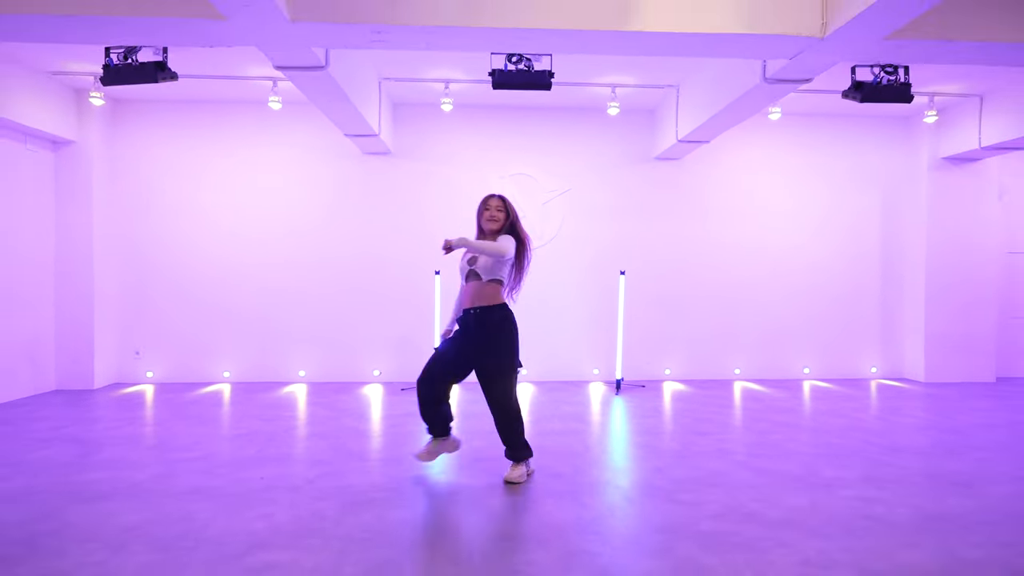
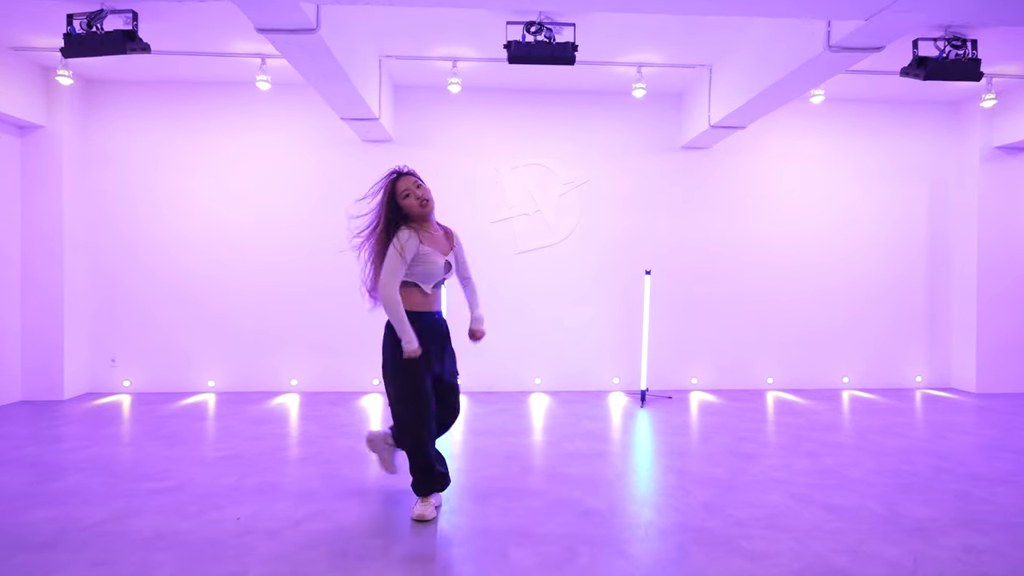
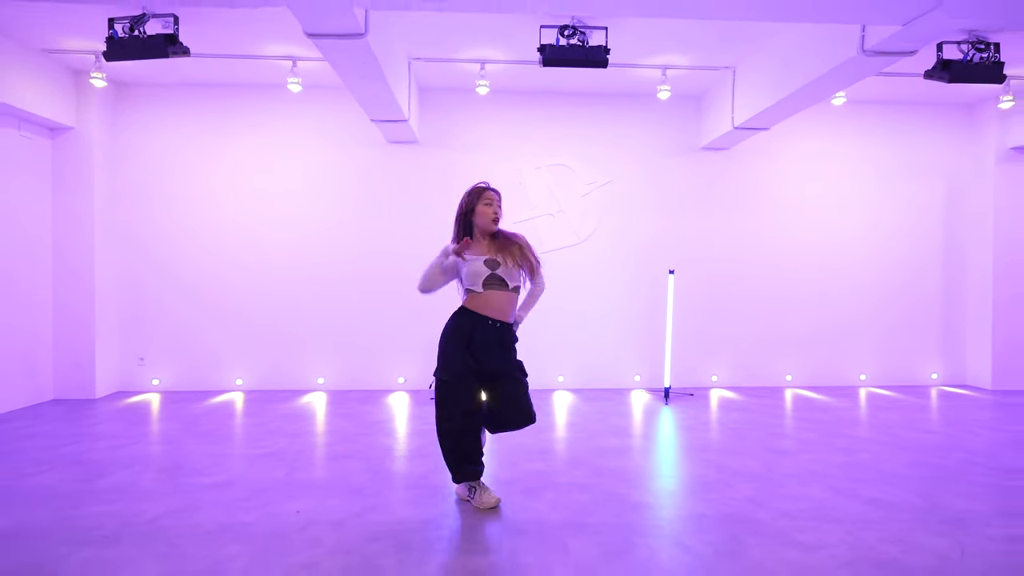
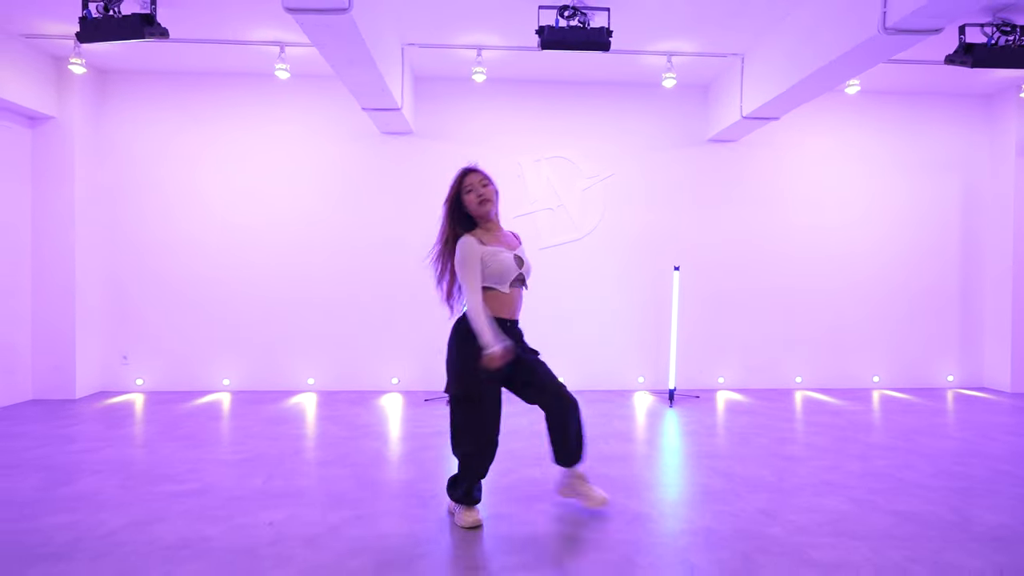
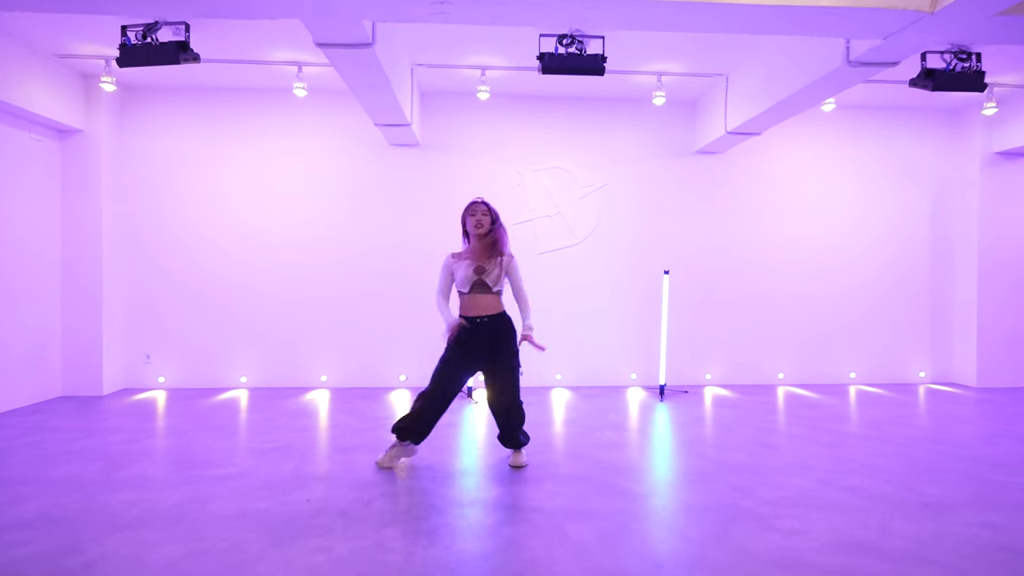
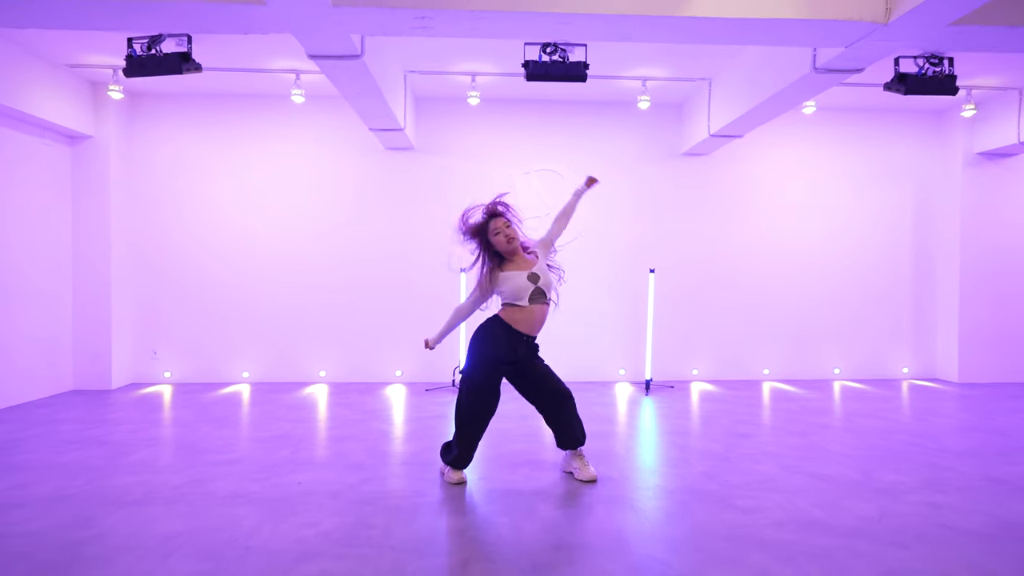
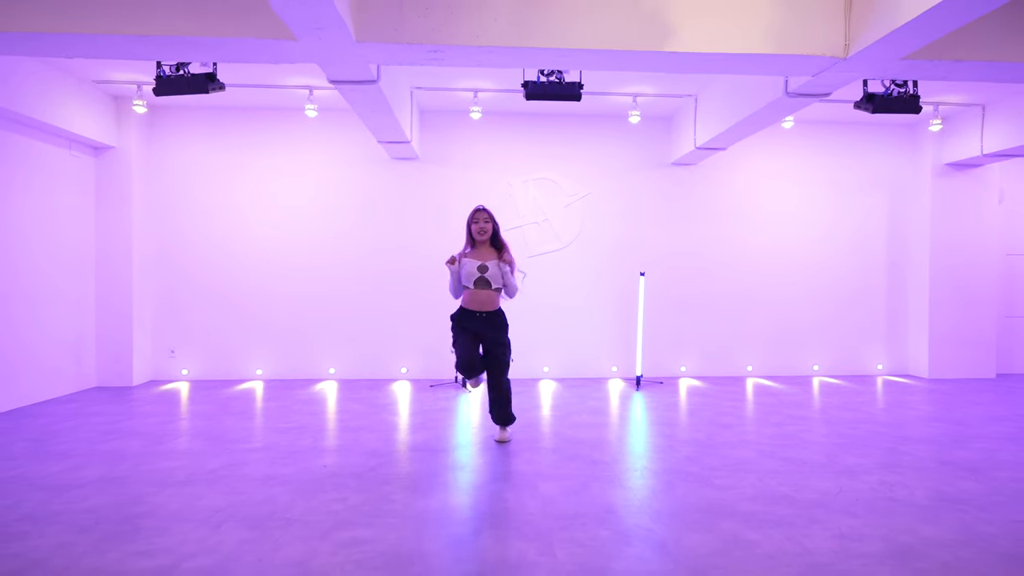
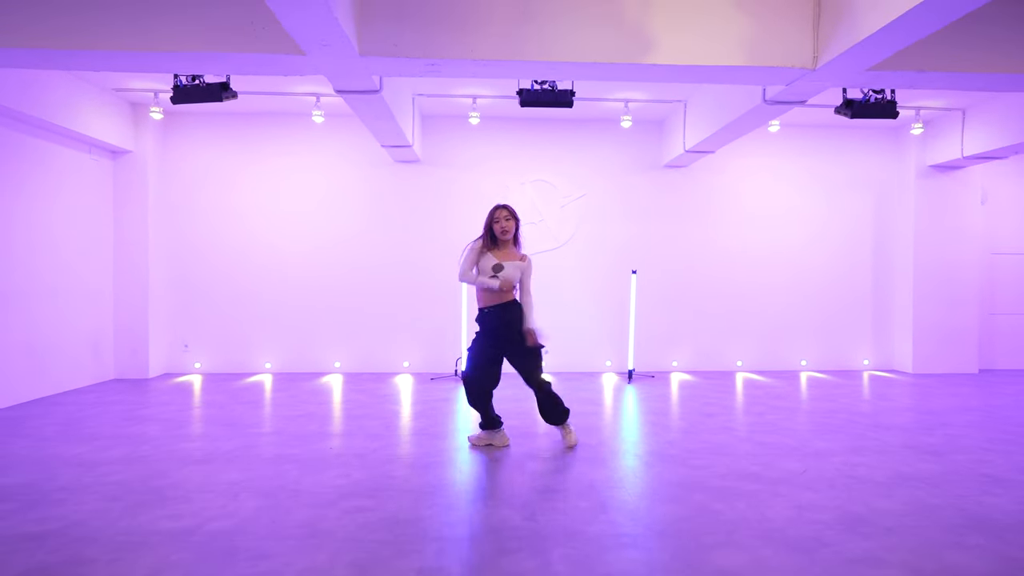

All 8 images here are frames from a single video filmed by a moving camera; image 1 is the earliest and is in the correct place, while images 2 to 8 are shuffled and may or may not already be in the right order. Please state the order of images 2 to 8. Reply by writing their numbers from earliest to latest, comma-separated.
2, 4, 6, 8, 3, 7, 5
